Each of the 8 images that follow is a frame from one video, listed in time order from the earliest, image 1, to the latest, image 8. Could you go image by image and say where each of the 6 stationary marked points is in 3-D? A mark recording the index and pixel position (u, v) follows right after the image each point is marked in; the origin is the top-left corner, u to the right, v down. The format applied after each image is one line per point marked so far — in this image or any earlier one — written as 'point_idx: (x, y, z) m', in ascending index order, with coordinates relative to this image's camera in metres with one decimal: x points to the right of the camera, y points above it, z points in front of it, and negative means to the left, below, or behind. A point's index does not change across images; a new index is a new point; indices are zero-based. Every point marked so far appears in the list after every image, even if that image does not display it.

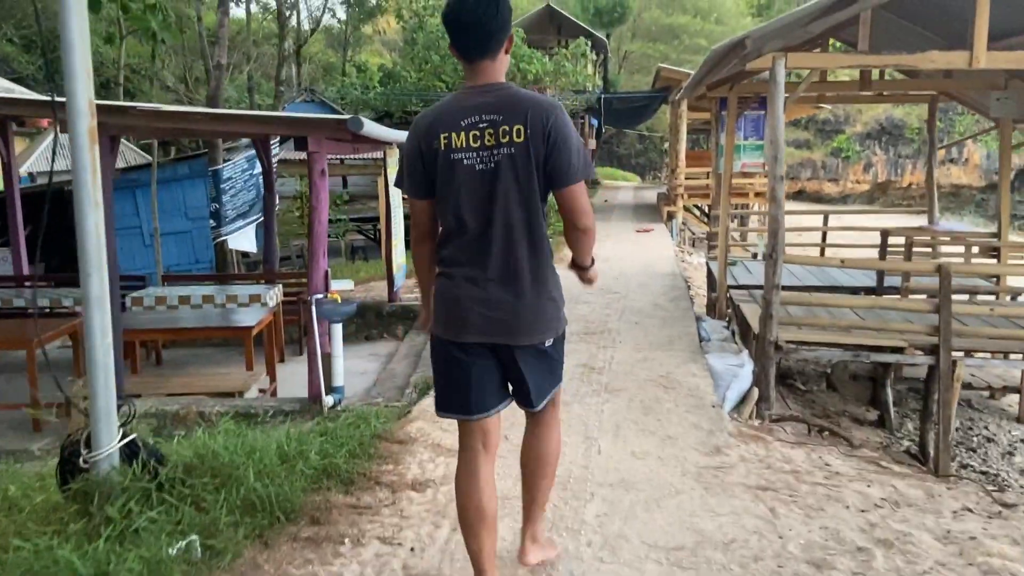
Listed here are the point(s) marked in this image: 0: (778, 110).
0: (+1.9, +1.3, +5.3) m
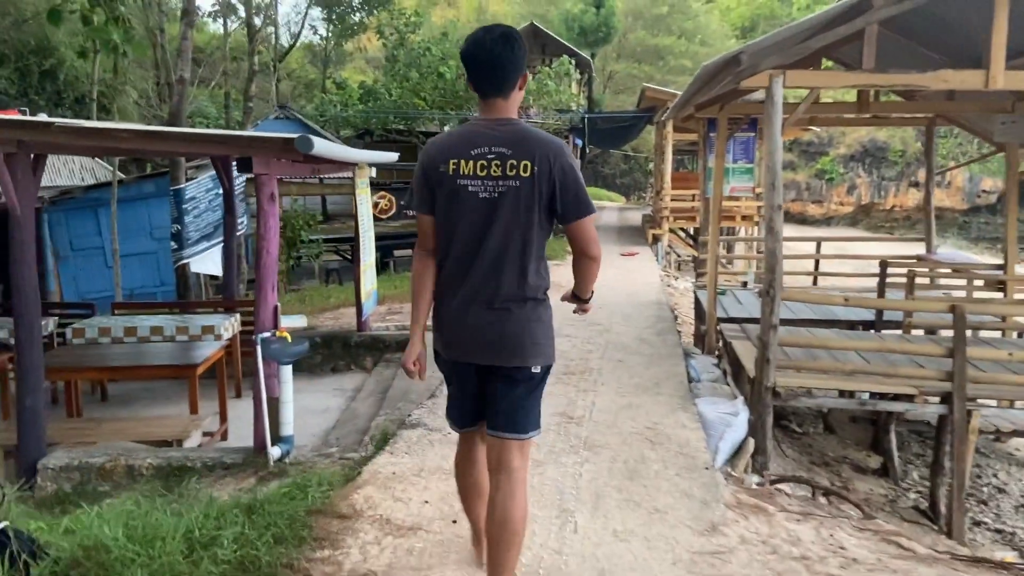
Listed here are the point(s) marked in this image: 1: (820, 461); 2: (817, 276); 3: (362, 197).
0: (+1.7, +1.0, +4.8) m
1: (+2.5, -1.4, +6.0) m
2: (+3.7, +0.1, +9.1) m
3: (-1.7, +1.0, +8.4) m
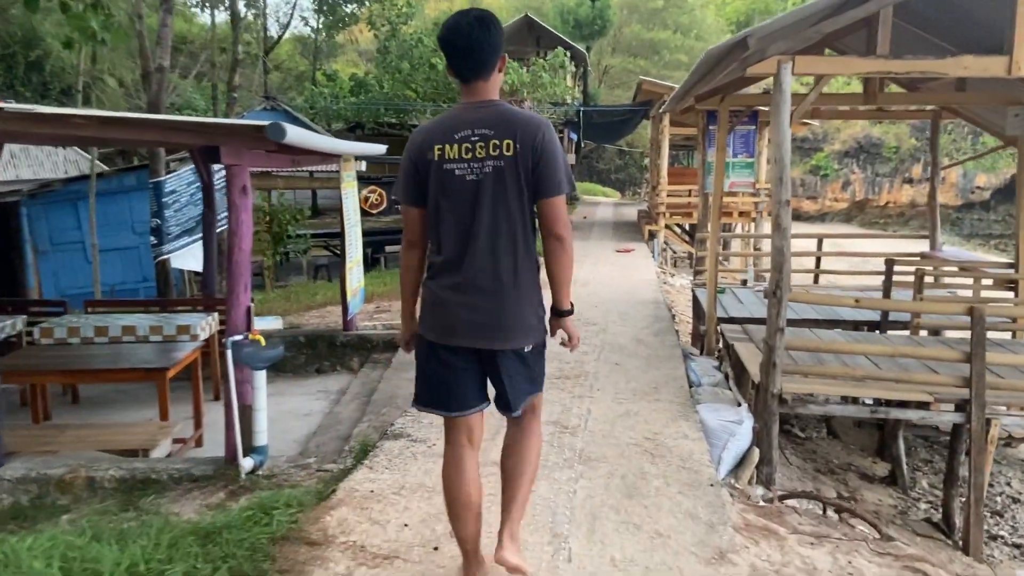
0: (+1.6, +1.0, +4.5) m
1: (+2.4, -1.4, +5.7) m
2: (+3.6, +0.2, +8.8) m
3: (-1.8, +1.0, +8.1) m
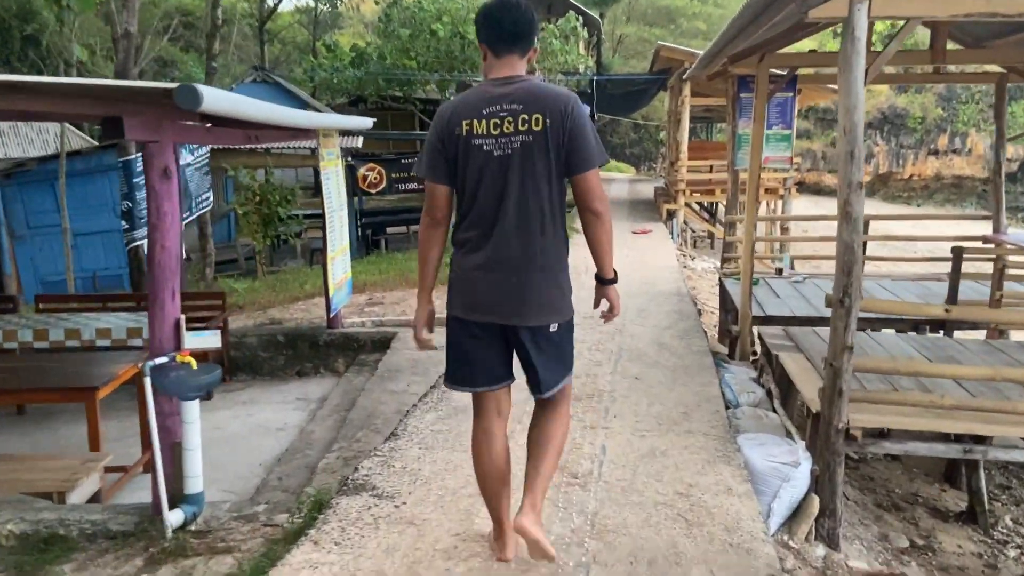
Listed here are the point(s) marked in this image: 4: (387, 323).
0: (+1.6, +1.0, +3.5) m
1: (+2.4, -1.4, +4.8) m
2: (+3.7, +0.3, +7.8) m
3: (-1.7, +1.1, +7.2) m
4: (-1.3, -0.4, +7.7) m
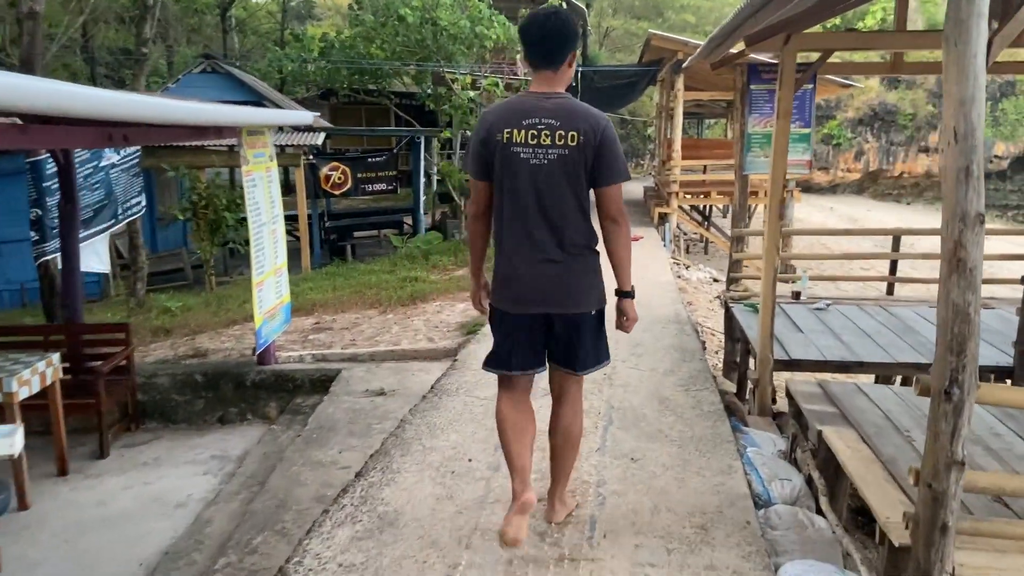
0: (+1.4, +0.7, +2.3) m
1: (+2.2, -1.6, +3.6) m
2: (+3.4, 0.0, +6.6) m
3: (-2.0, +0.9, +5.9) m
4: (-1.6, -0.6, +6.4) m
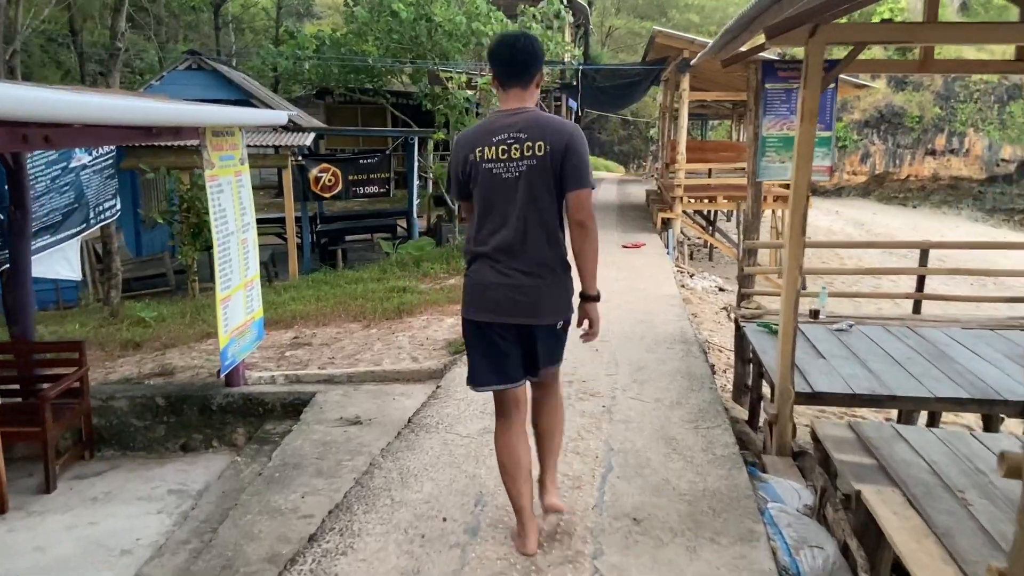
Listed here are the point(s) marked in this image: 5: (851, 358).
0: (+1.3, +0.6, +1.7) m
1: (+2.1, -1.8, +3.1) m
2: (+3.3, -0.1, +6.1) m
3: (-2.1, +0.8, +5.4) m
4: (-1.6, -0.7, +5.9) m
5: (+2.2, -0.5, +5.0) m
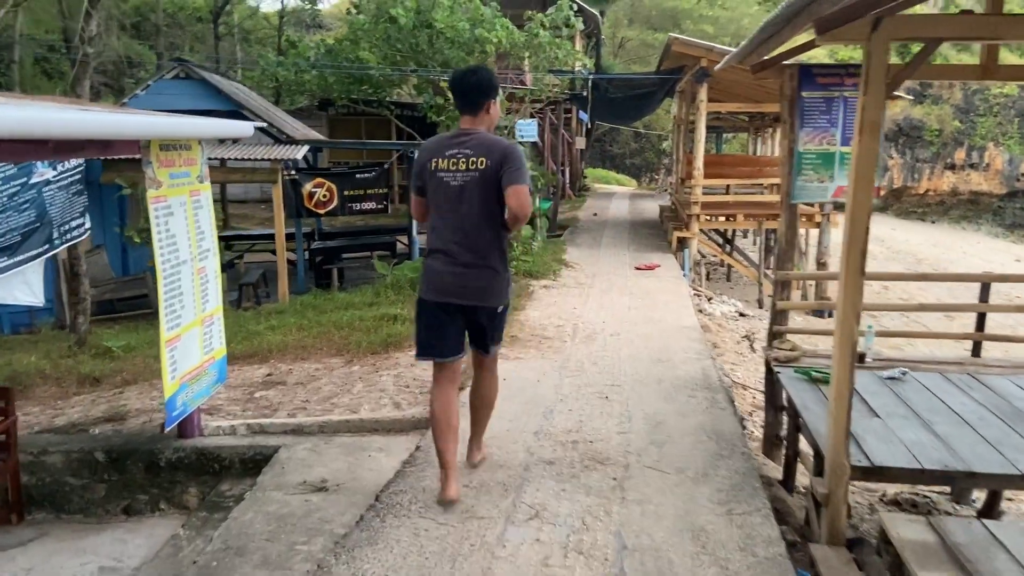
0: (+1.2, +0.4, +0.9) m
1: (+2.0, -2.0, +2.3) m
2: (+3.3, -0.4, +5.3) m
3: (-2.1, +0.5, +4.6) m
4: (-1.6, -0.9, +5.1) m
5: (+2.2, -0.7, +4.2) m
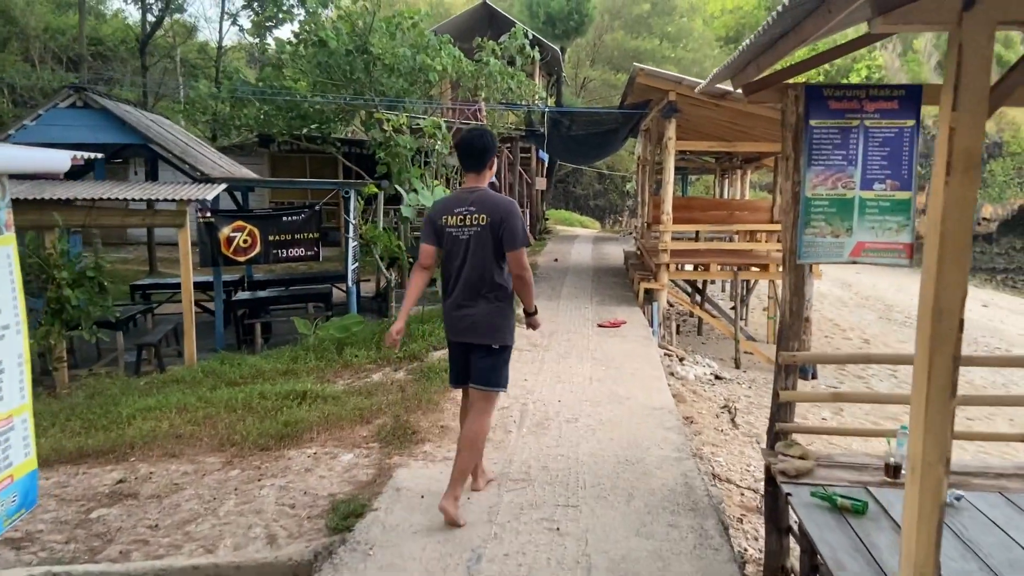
0: (+1.0, +0.1, -0.3) m
1: (+1.7, -2.3, +0.9) m
2: (+2.9, -0.8, +4.1) m
3: (-2.5, +0.1, +3.2) m
4: (-2.1, -1.4, +3.7) m
5: (+1.8, -1.1, +2.9) m
